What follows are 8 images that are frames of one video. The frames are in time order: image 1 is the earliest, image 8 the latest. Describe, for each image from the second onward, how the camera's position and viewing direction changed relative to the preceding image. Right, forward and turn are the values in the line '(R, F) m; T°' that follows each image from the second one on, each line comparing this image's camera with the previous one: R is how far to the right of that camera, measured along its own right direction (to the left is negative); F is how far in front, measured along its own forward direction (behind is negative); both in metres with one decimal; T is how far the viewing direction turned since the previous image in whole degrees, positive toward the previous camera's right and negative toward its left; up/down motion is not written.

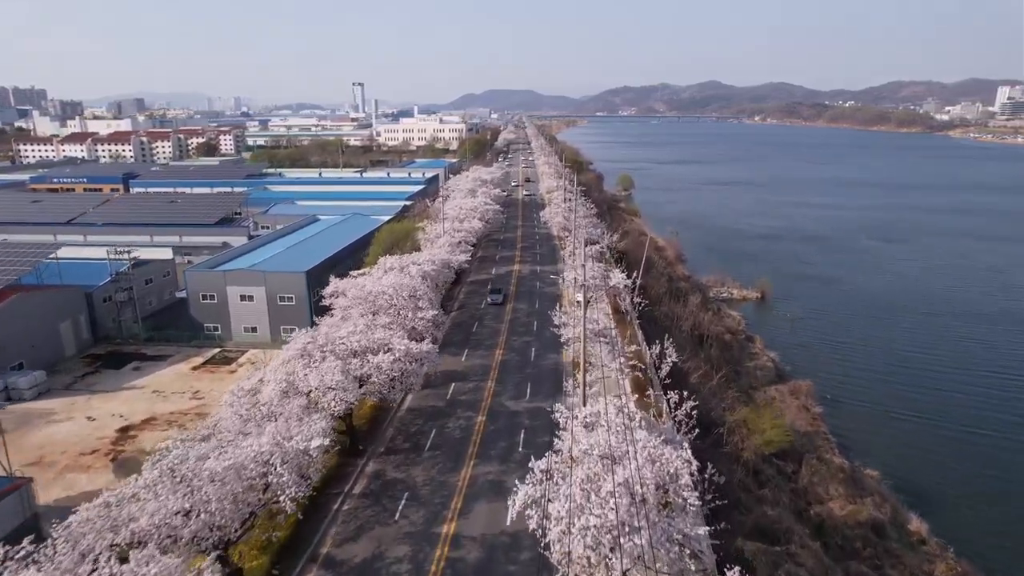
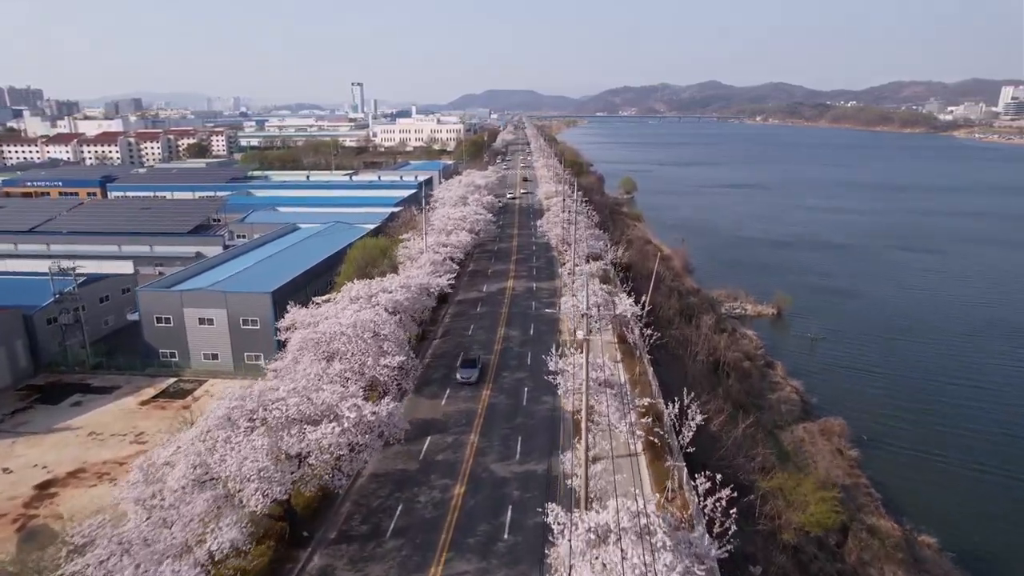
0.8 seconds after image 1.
(+0.3, +2.9) m; 0°
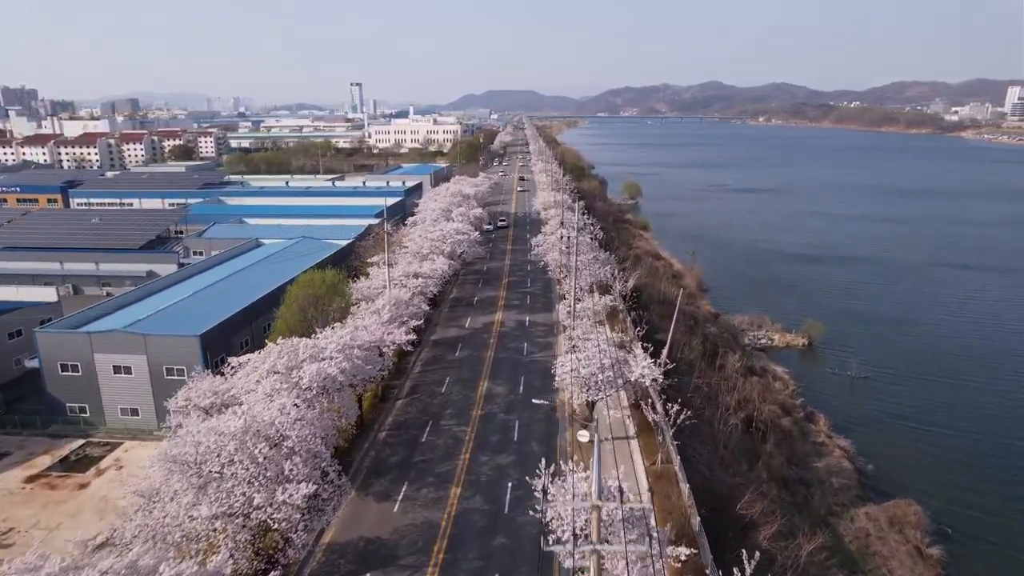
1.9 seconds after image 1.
(+0.5, +4.4) m; 0°
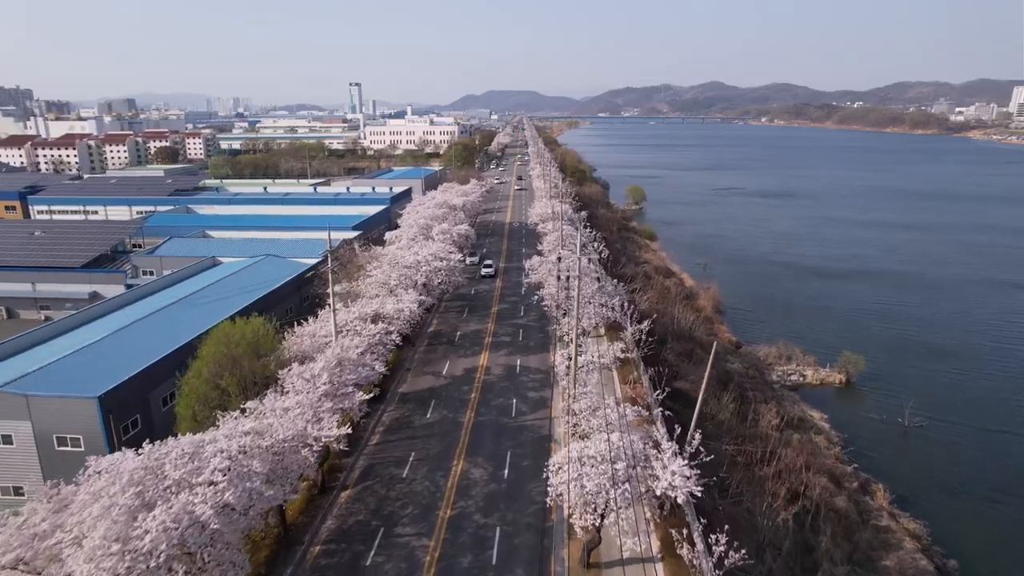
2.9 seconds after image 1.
(+0.4, +4.0) m; 0°
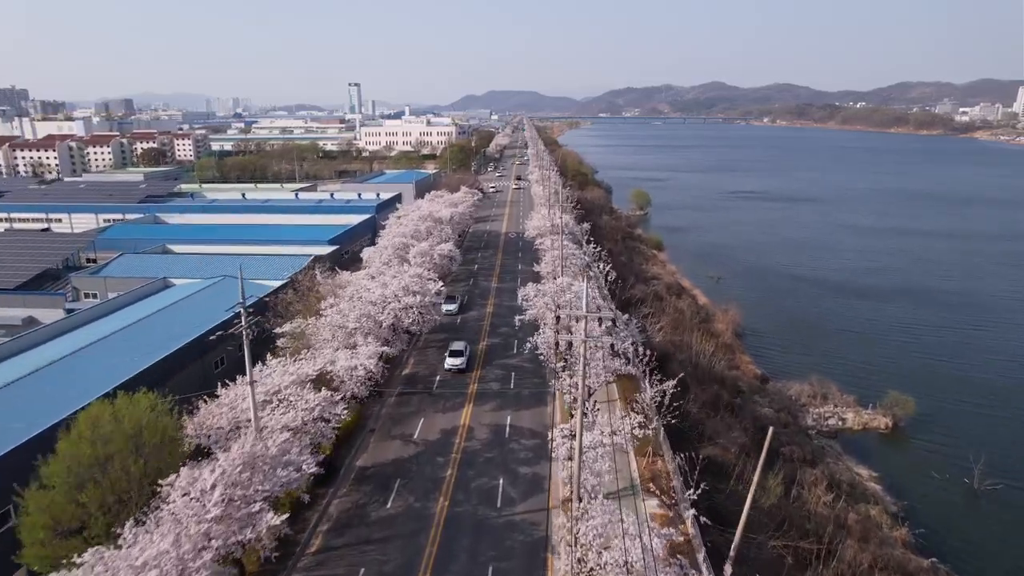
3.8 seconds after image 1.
(+0.3, +3.6) m; 0°
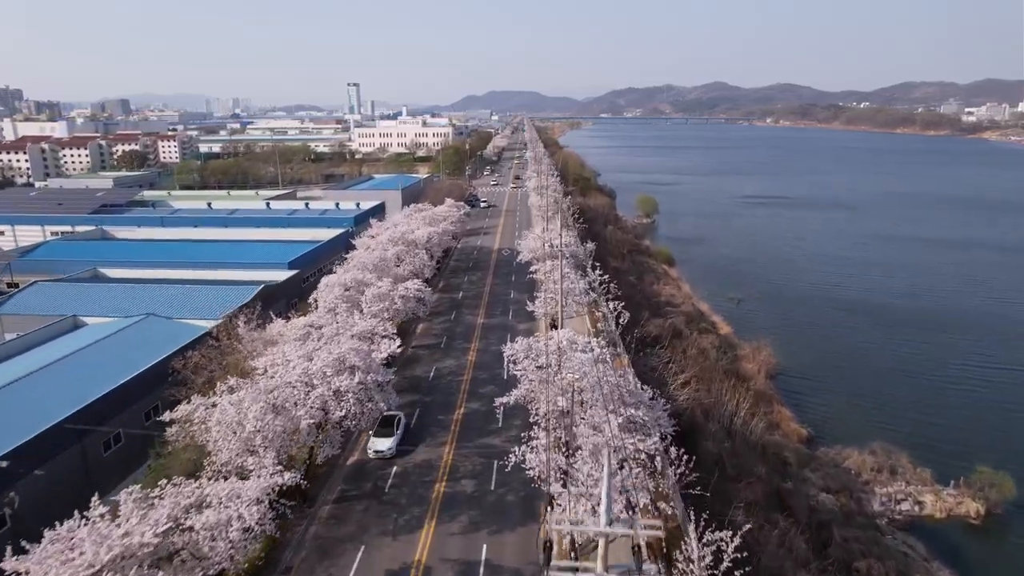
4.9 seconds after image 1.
(+0.4, +4.7) m; 0°
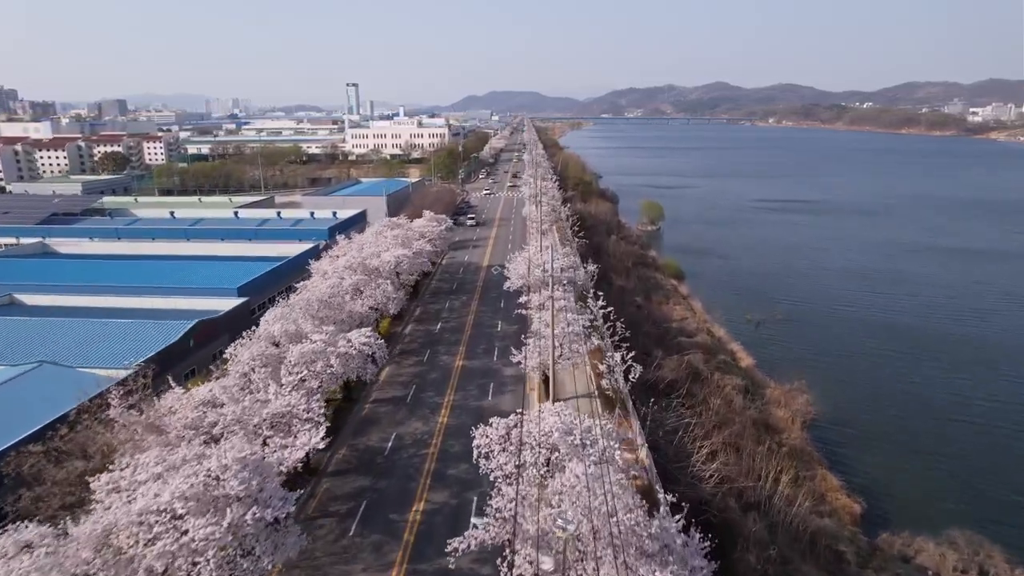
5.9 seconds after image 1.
(+0.5, +4.0) m; 0°
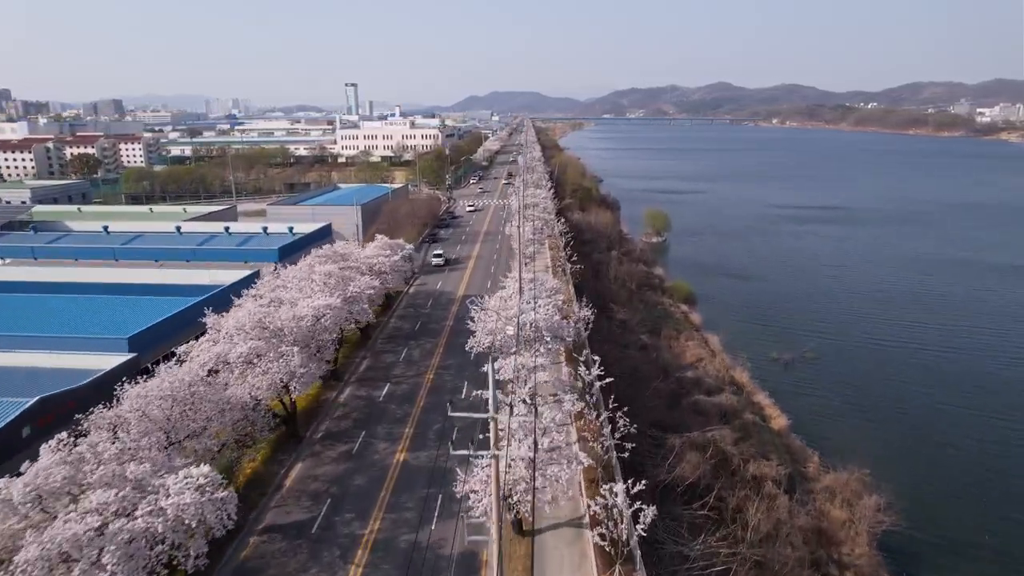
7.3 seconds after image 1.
(+0.9, +5.3) m; 0°
